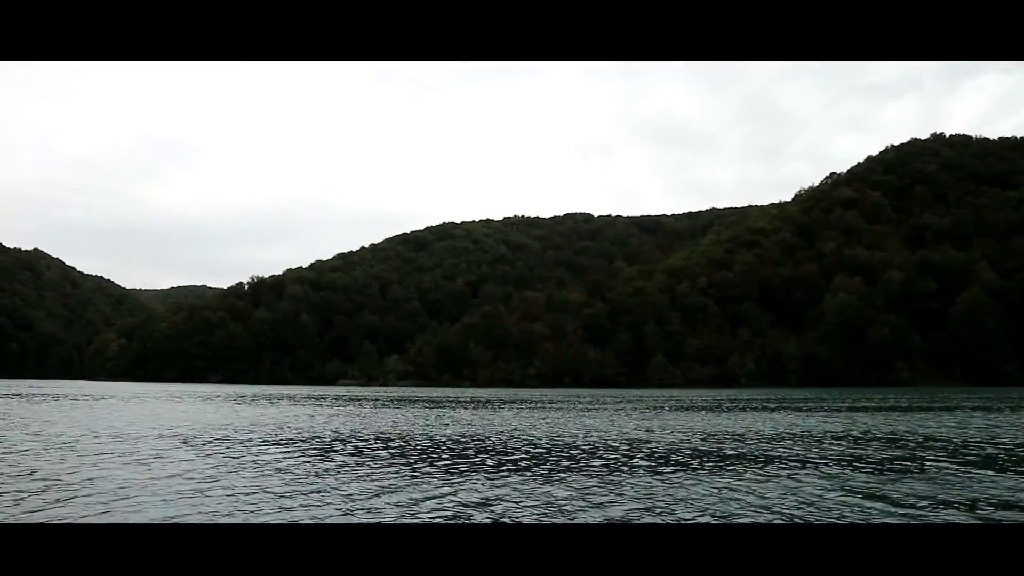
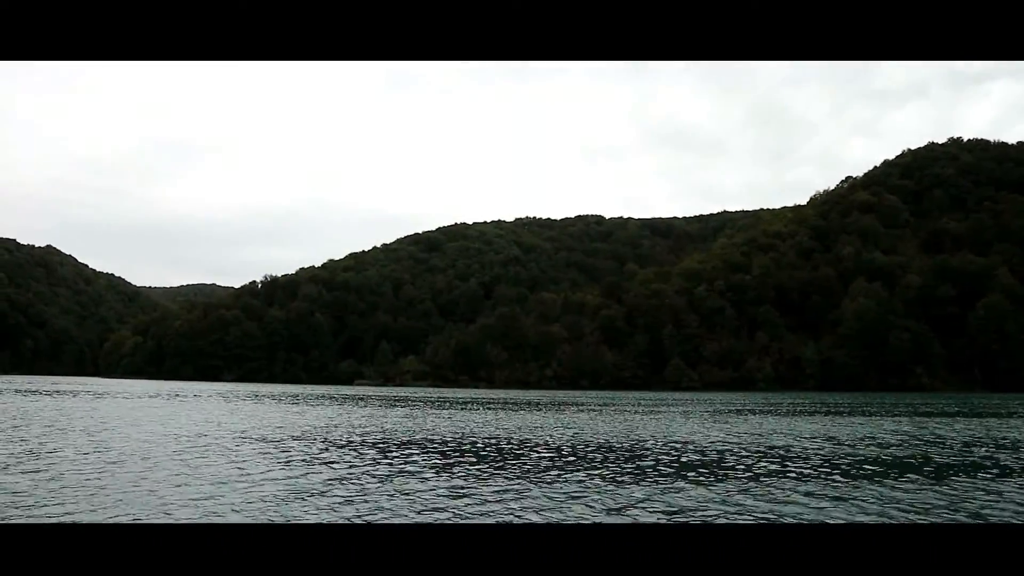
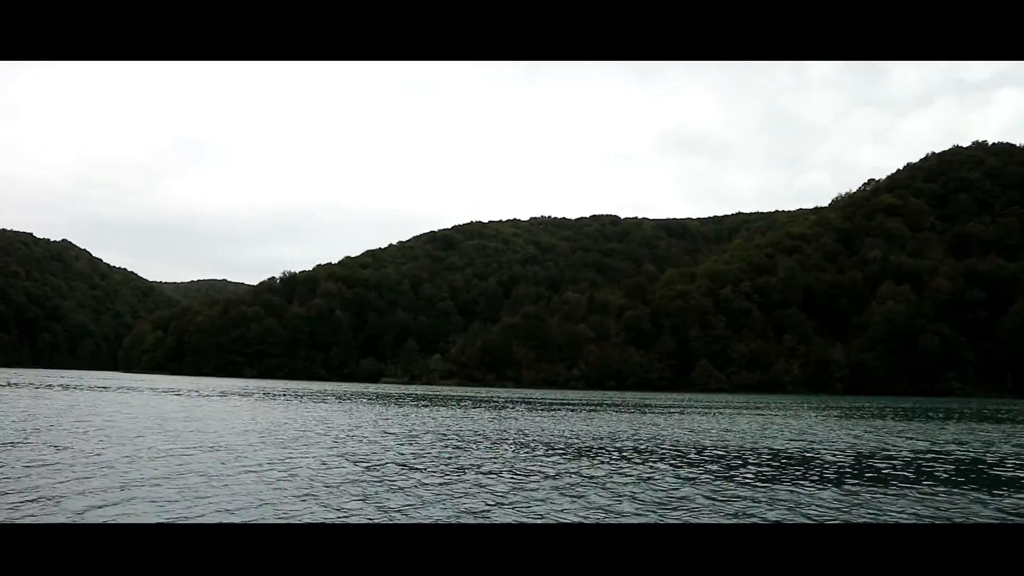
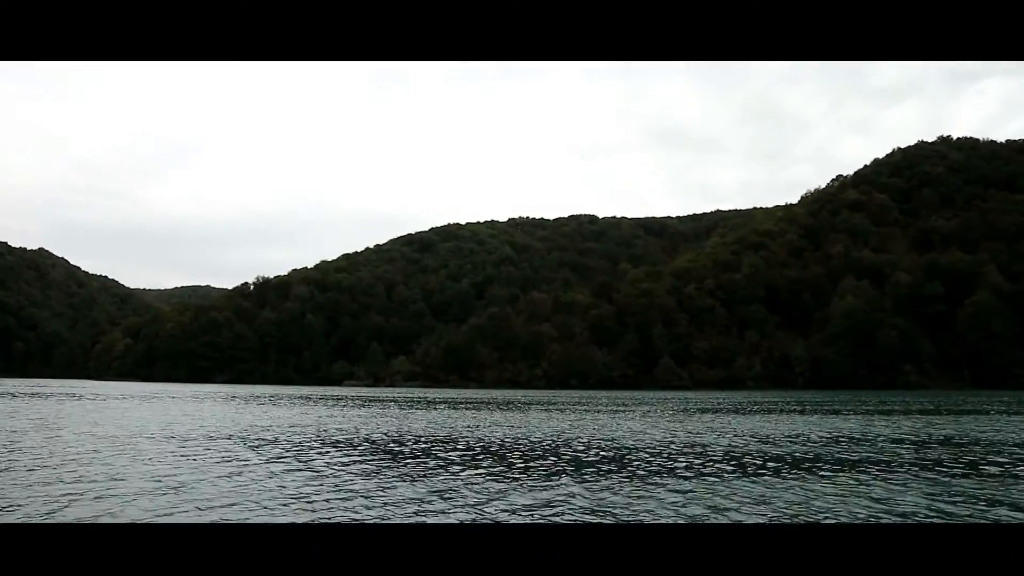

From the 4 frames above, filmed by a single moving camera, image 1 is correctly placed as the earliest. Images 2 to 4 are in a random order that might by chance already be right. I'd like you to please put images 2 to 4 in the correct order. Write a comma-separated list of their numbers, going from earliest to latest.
4, 2, 3
